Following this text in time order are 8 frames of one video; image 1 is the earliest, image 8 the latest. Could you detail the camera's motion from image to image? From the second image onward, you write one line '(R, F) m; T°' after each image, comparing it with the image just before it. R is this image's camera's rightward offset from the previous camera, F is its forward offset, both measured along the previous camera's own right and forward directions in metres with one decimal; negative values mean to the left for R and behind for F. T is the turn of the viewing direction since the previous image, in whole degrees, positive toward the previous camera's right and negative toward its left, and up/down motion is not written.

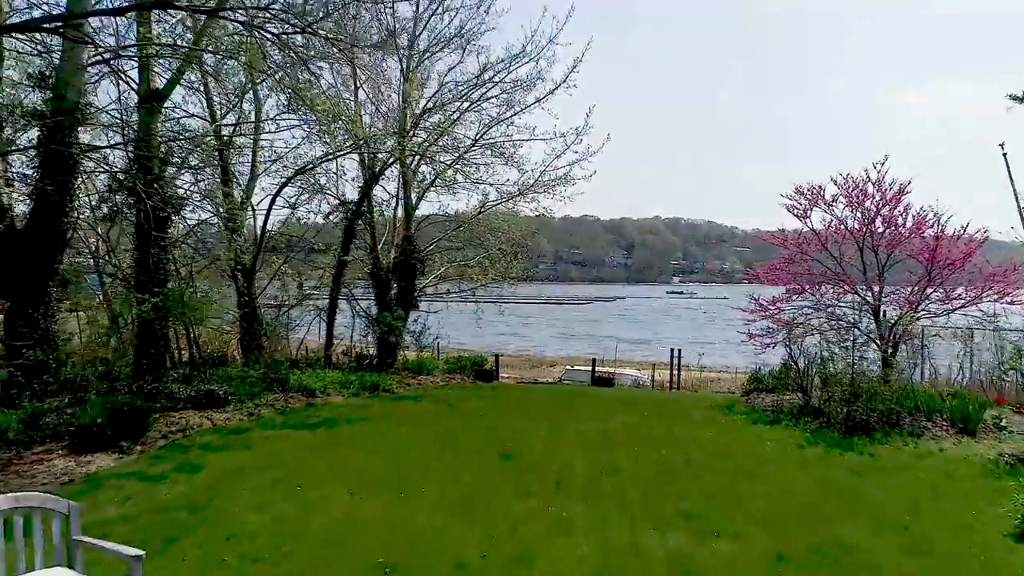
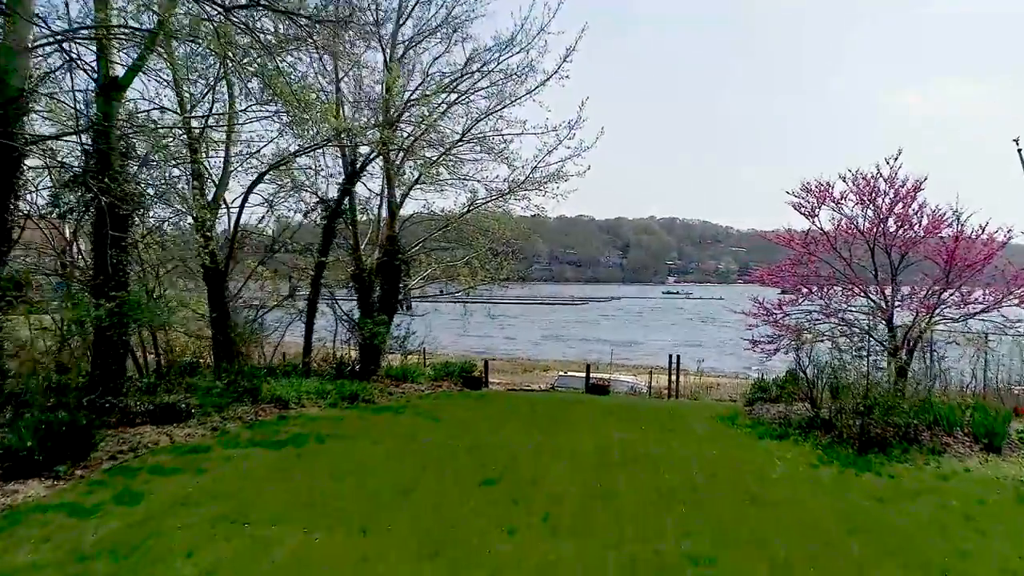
(+0.1, +0.8) m; 0°
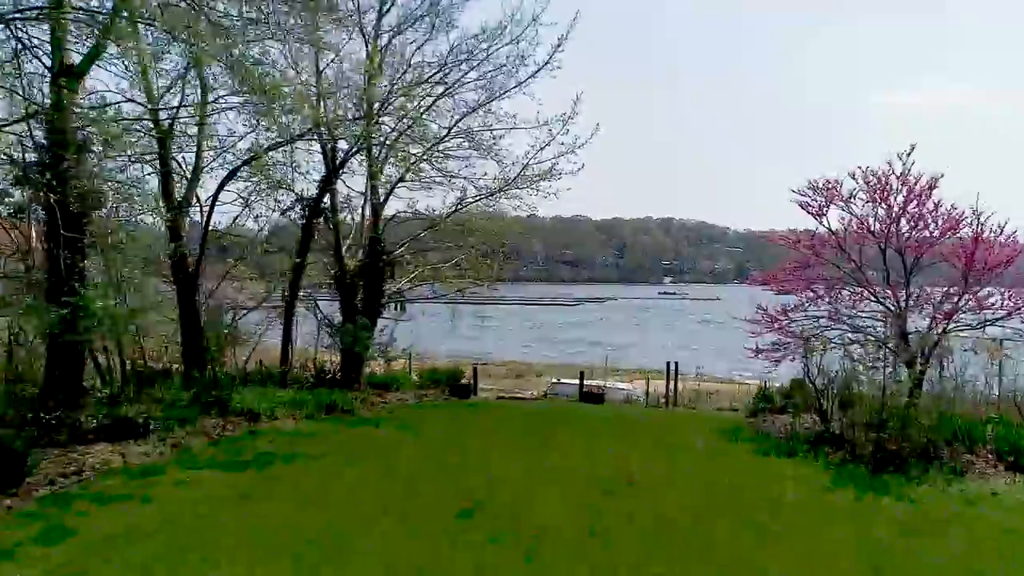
(+0.1, +0.7) m; 0°
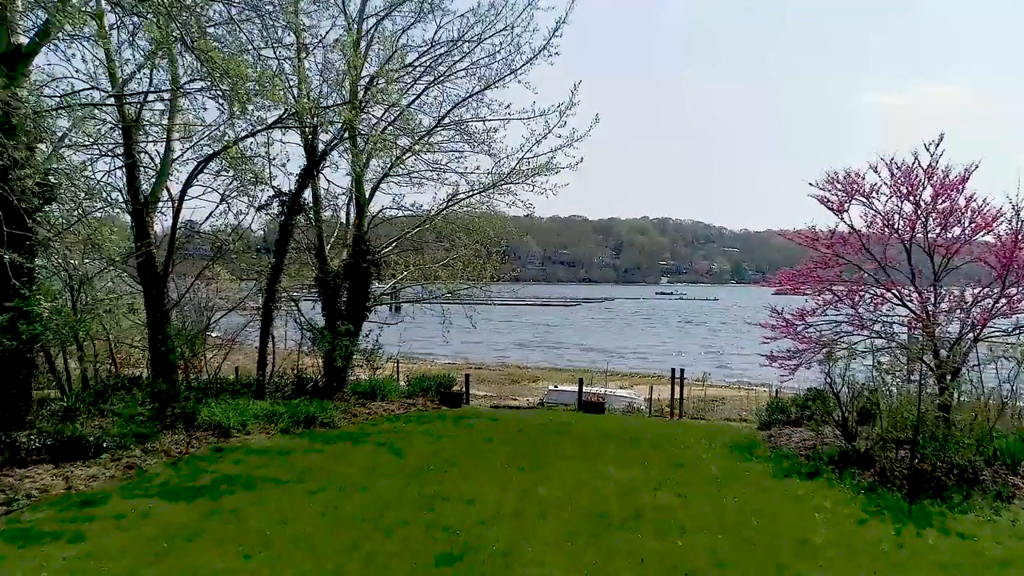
(0.0, +0.8) m; 0°
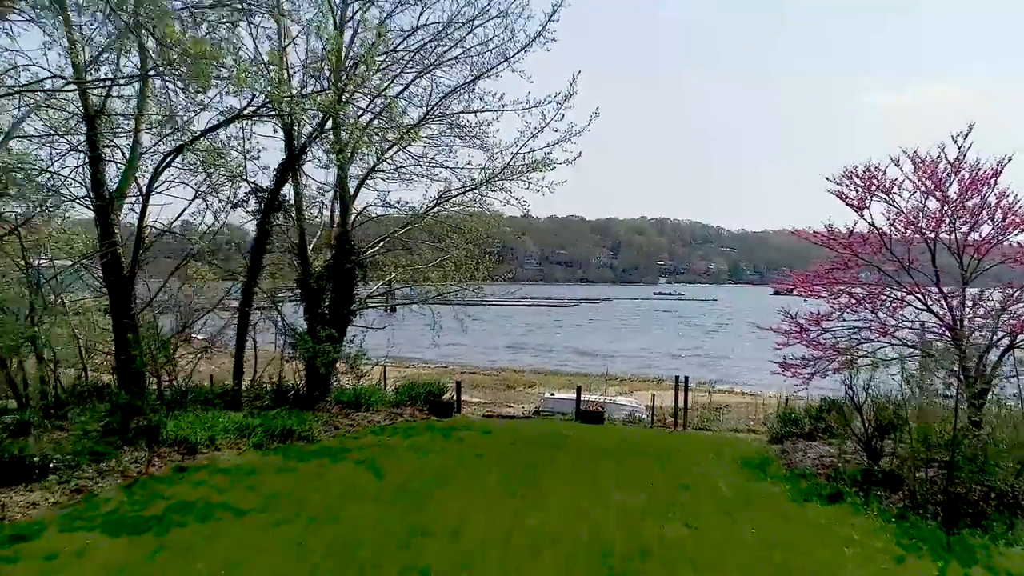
(+0.1, +0.7) m; 0°
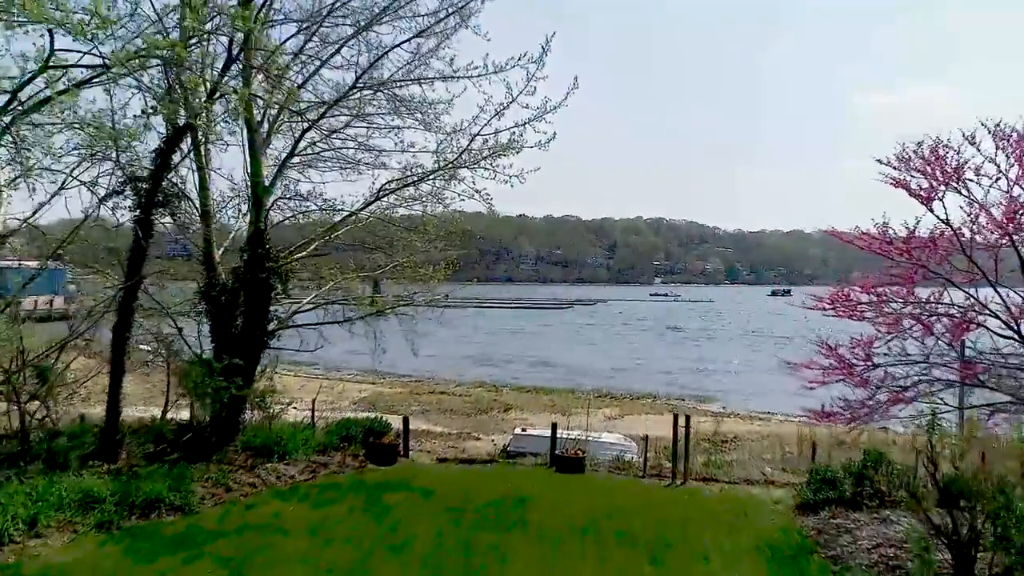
(+0.4, +2.4) m; 0°
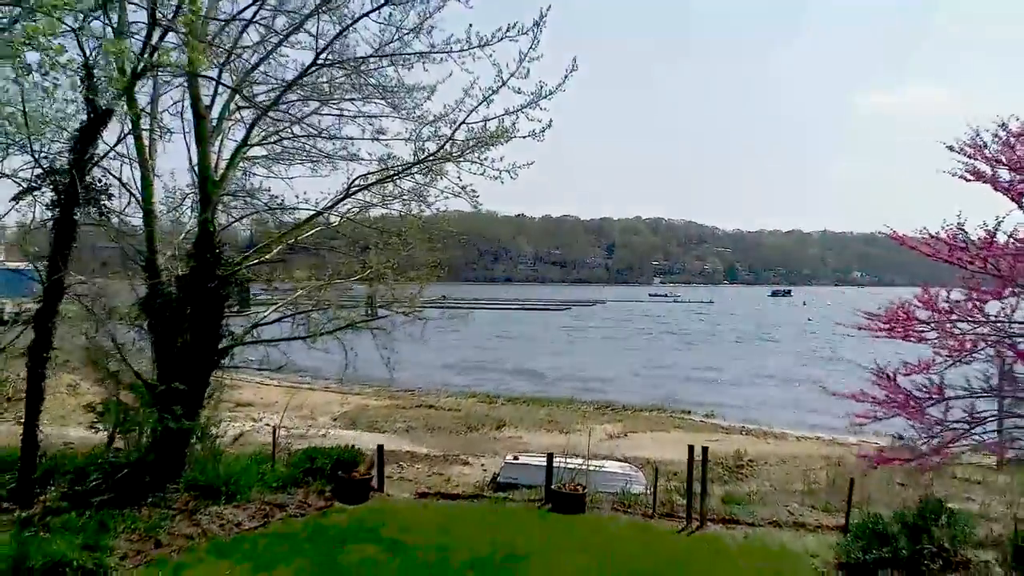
(+0.1, +1.3) m; 0°
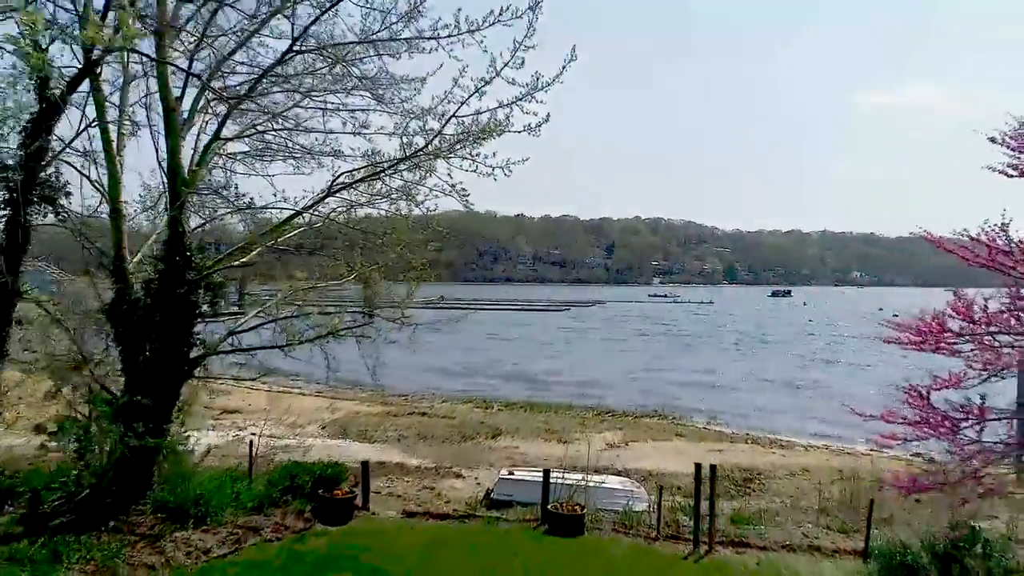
(0.0, +0.6) m; 0°
